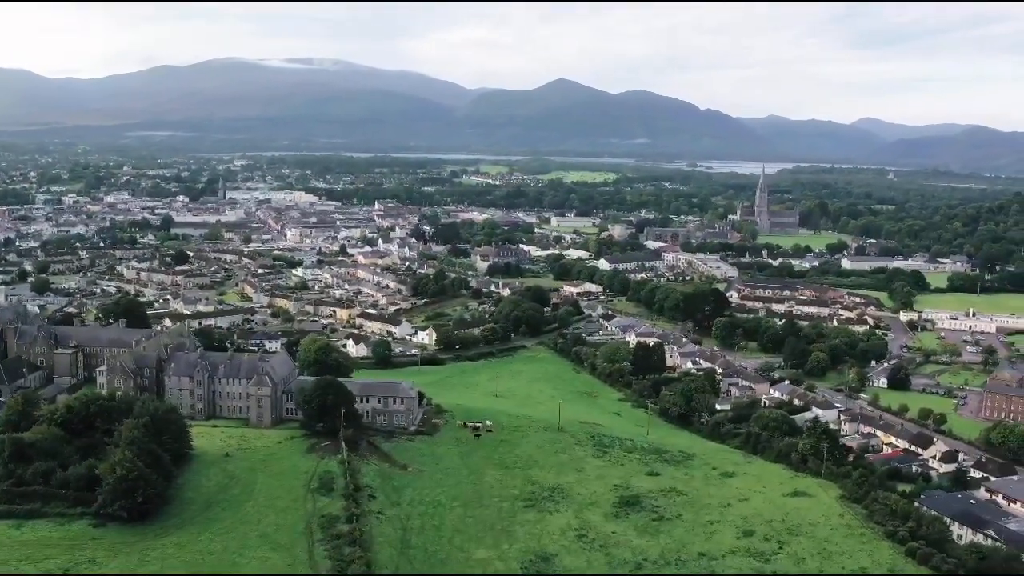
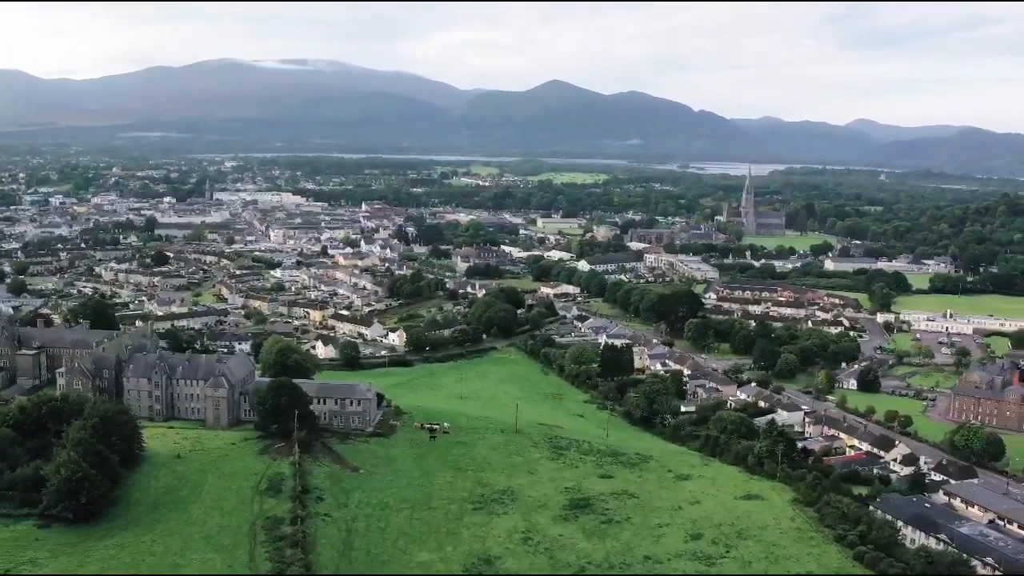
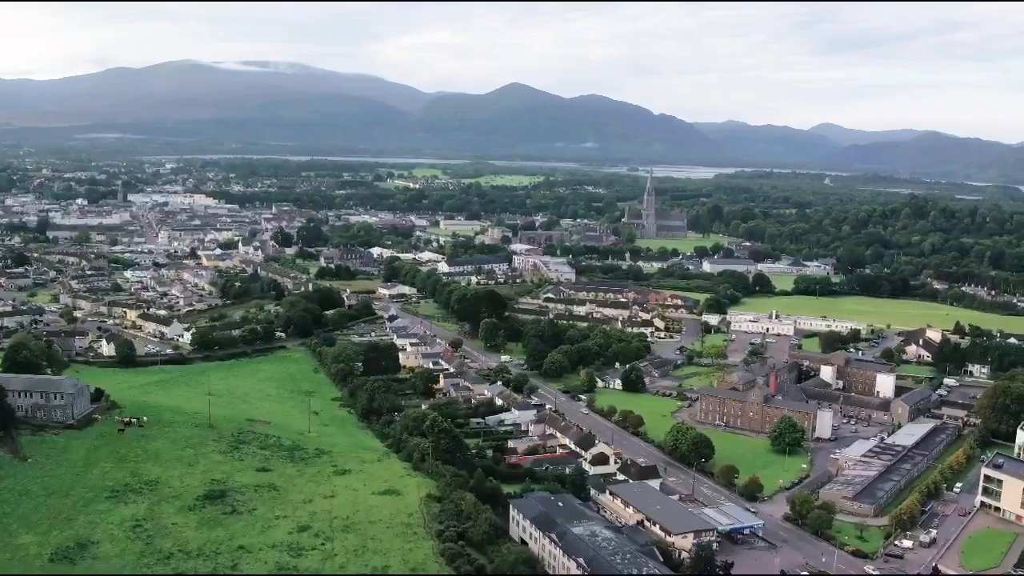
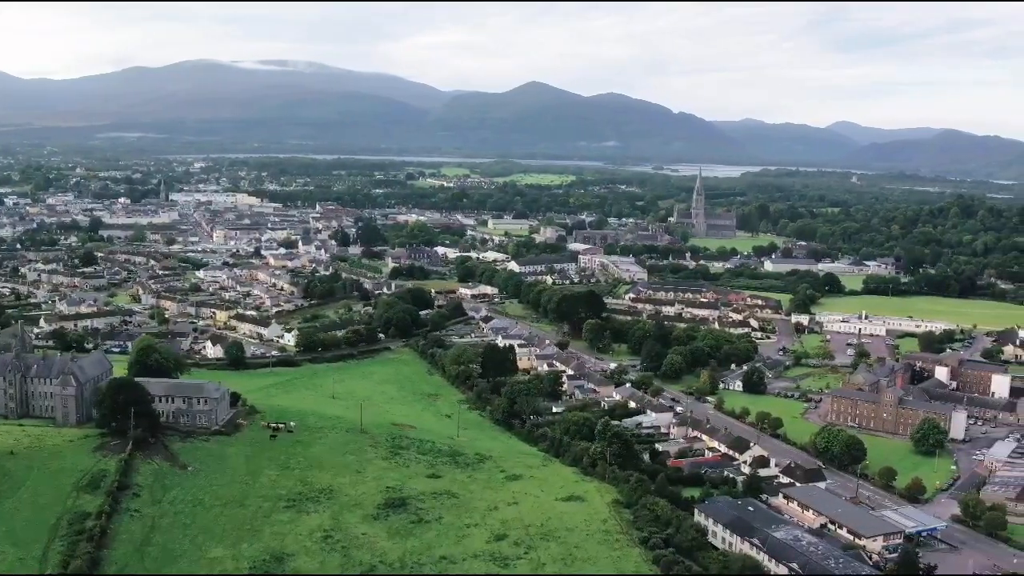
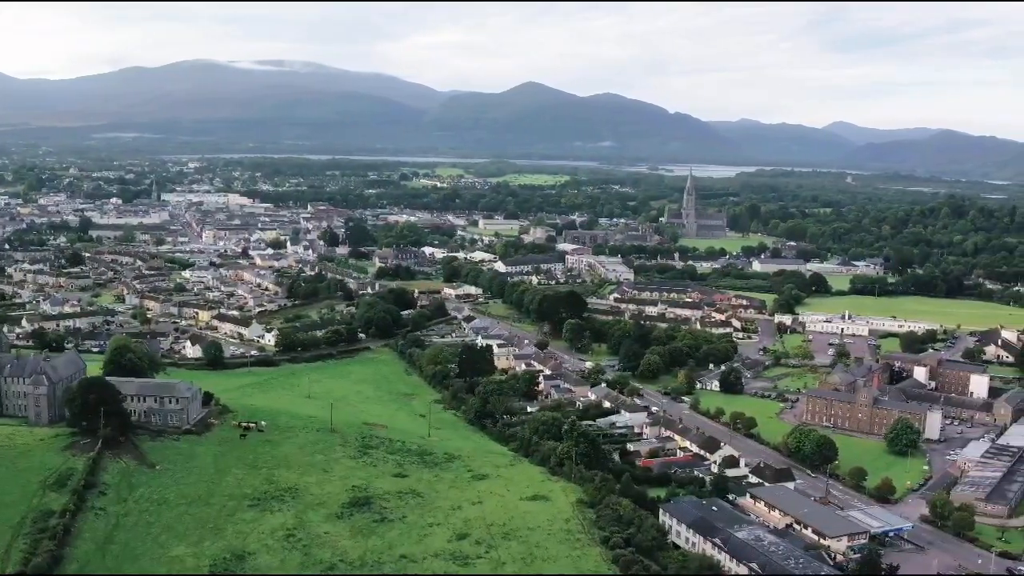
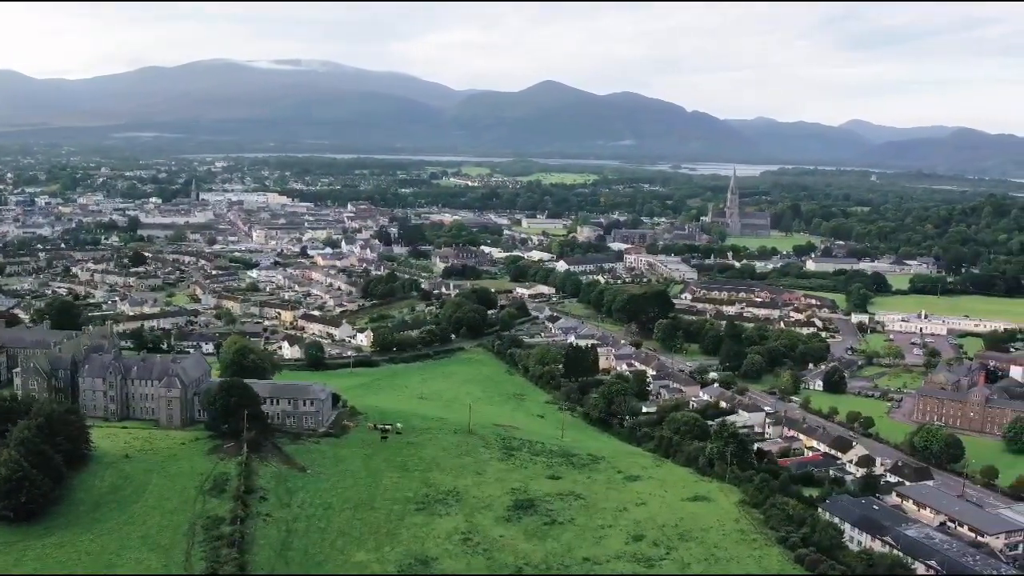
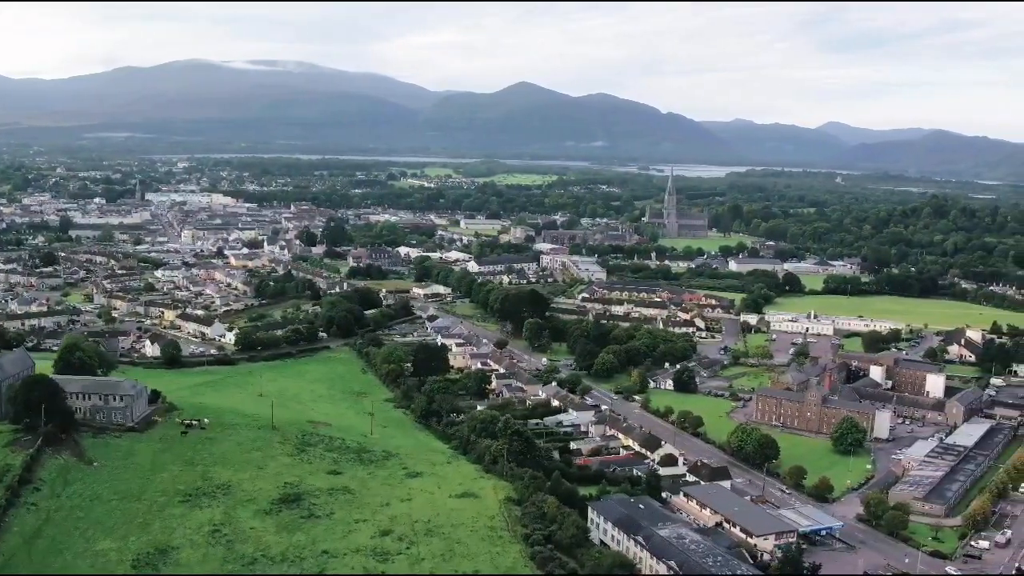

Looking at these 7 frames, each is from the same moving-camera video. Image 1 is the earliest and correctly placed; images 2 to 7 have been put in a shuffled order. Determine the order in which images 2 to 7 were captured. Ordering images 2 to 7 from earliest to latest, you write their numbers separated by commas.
2, 6, 4, 5, 7, 3
